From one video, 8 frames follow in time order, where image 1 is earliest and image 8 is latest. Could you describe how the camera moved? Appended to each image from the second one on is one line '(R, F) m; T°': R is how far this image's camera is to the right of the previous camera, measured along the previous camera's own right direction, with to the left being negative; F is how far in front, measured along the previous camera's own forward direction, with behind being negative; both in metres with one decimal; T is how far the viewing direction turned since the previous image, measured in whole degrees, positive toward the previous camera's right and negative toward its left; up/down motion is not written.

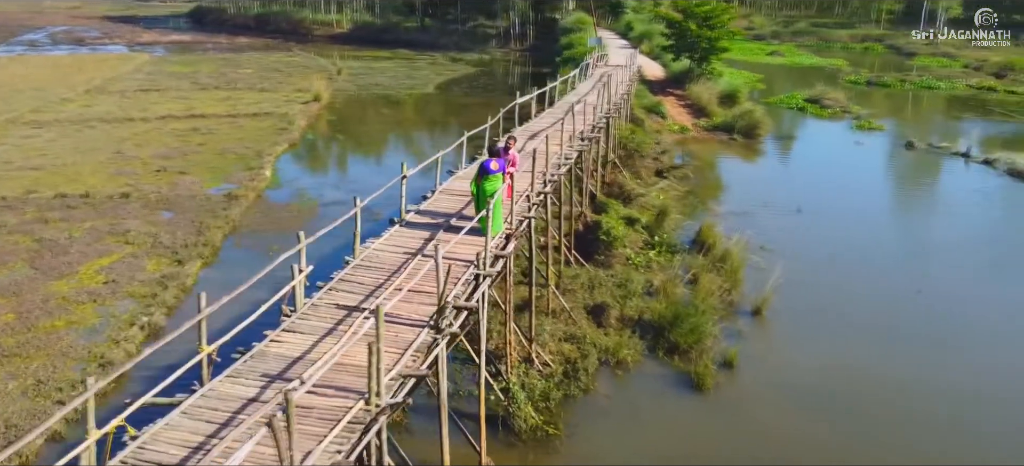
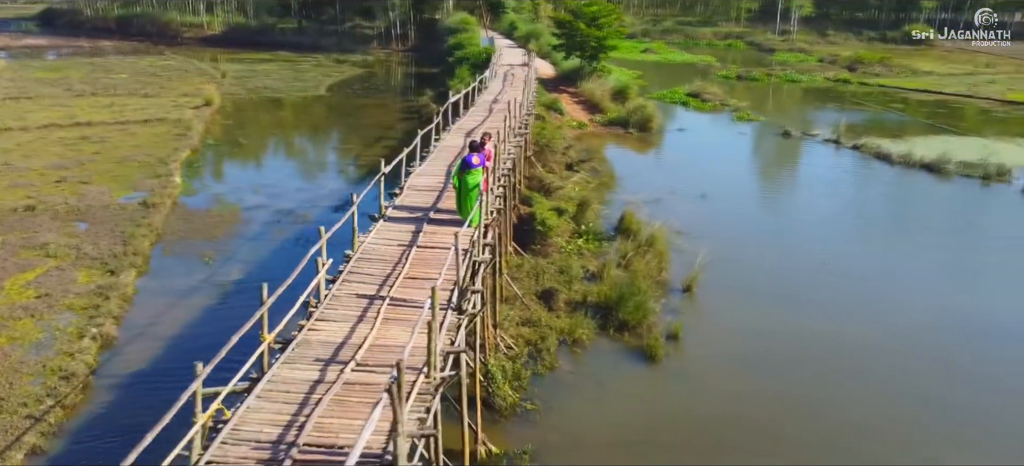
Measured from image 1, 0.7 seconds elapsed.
(-1.2, -0.5) m; +8°
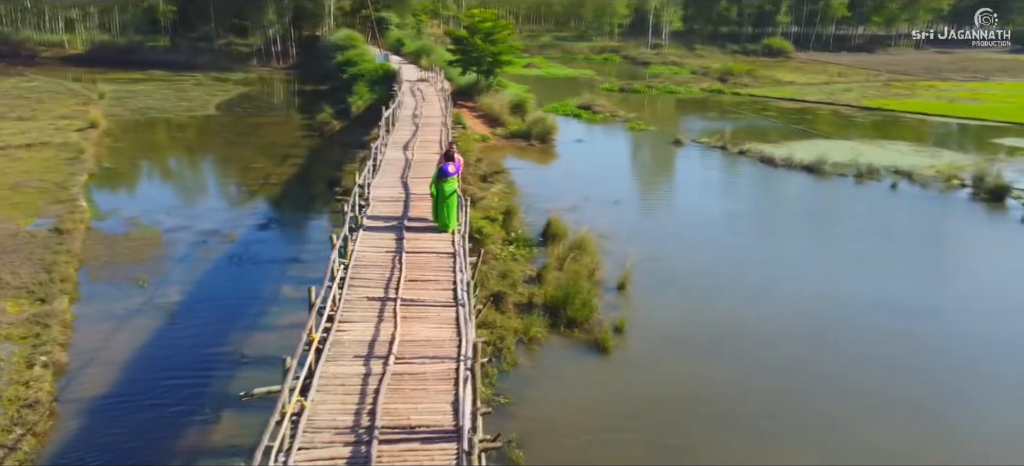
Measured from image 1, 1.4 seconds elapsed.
(-1.1, -0.6) m; +8°
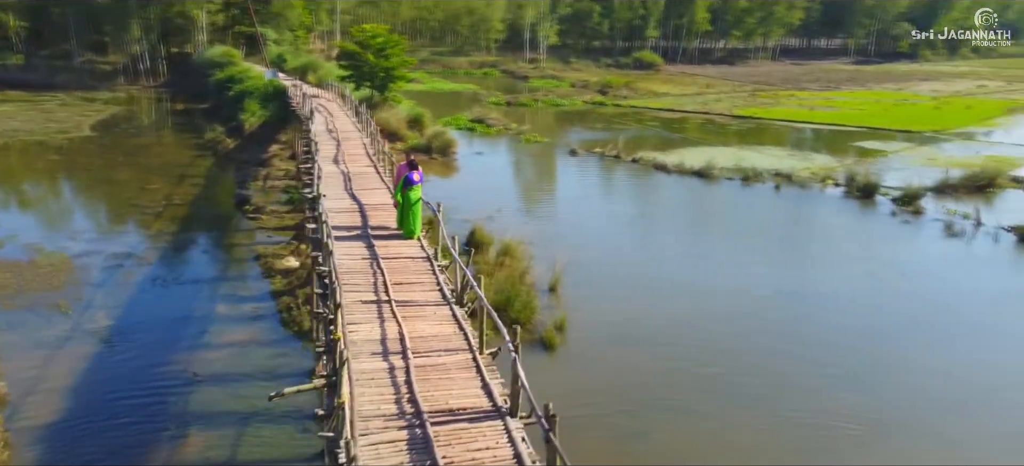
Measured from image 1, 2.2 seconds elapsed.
(-1.1, -0.5) m; +8°
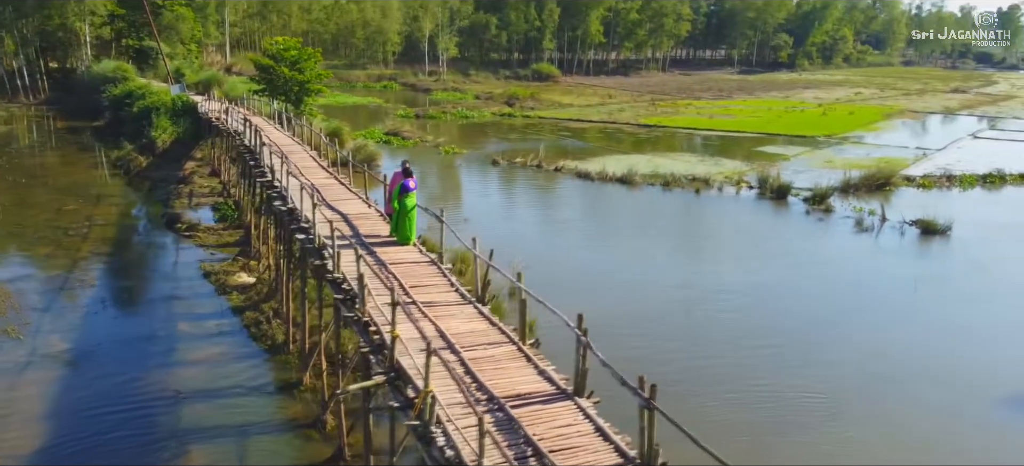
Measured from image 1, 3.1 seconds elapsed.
(-1.2, -0.4) m; +7°
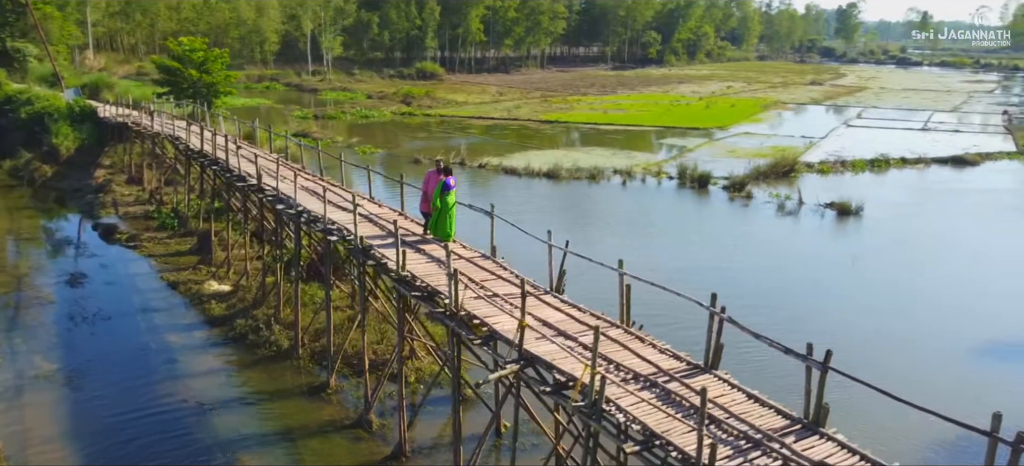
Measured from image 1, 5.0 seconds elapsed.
(-2.1, -0.2) m; +8°
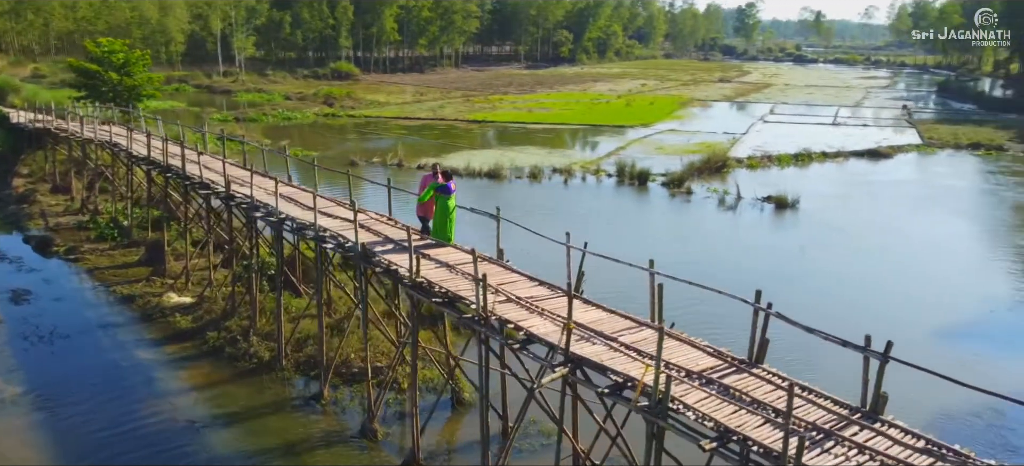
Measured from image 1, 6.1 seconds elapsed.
(-1.1, 0.0) m; +6°
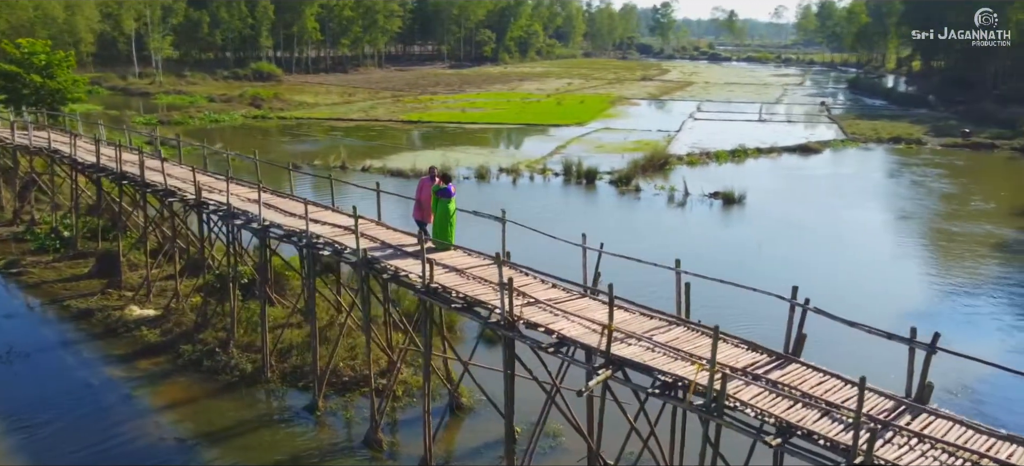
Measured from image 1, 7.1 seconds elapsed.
(-1.0, +0.1) m; +5°
